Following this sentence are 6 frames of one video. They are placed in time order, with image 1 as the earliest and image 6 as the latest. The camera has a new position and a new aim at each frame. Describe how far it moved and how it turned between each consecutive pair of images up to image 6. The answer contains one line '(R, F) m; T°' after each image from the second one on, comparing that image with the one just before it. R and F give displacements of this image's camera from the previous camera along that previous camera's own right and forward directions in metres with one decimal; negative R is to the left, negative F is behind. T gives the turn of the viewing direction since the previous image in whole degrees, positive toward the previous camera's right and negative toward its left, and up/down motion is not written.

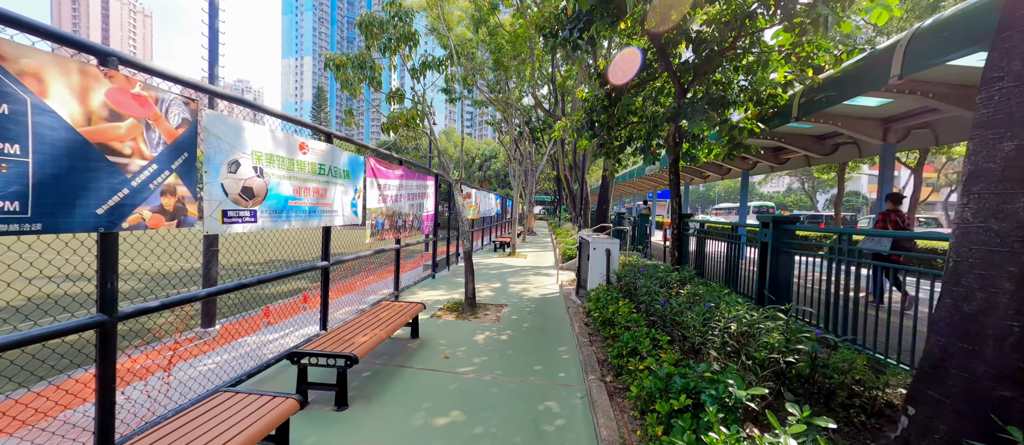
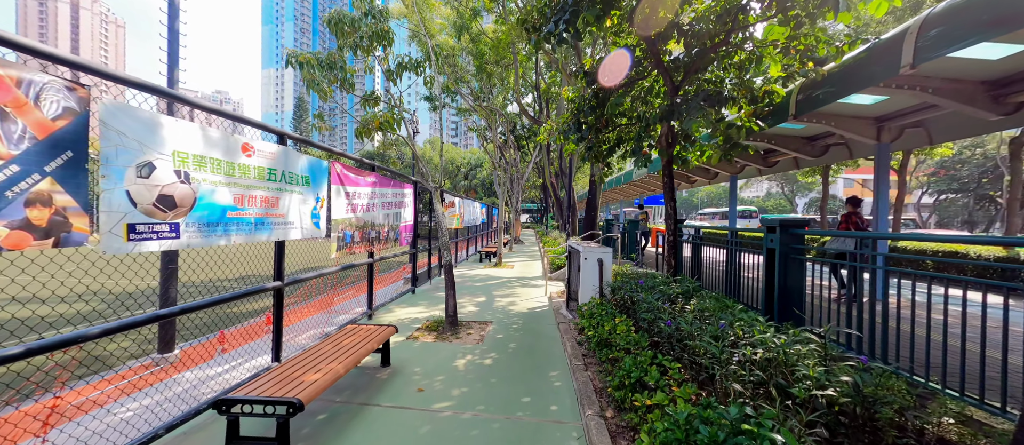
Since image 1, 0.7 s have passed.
(0.0, +0.4) m; +2°
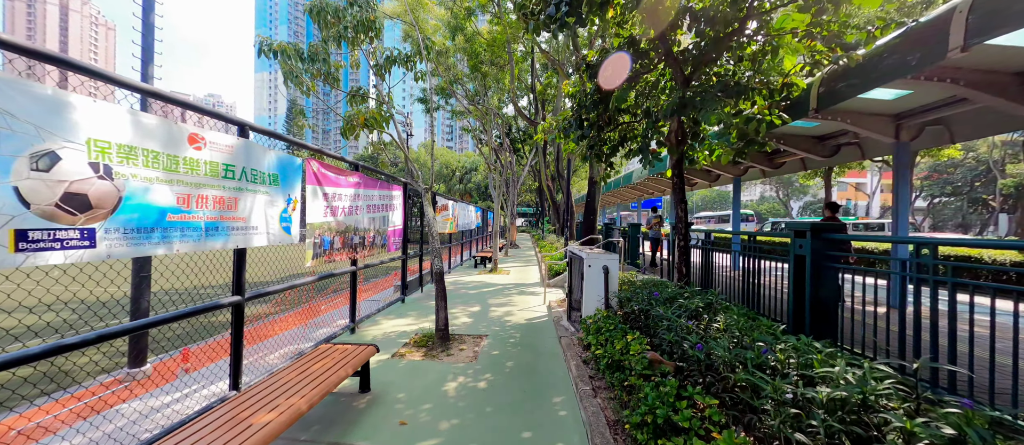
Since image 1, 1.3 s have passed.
(0.0, +0.4) m; +1°
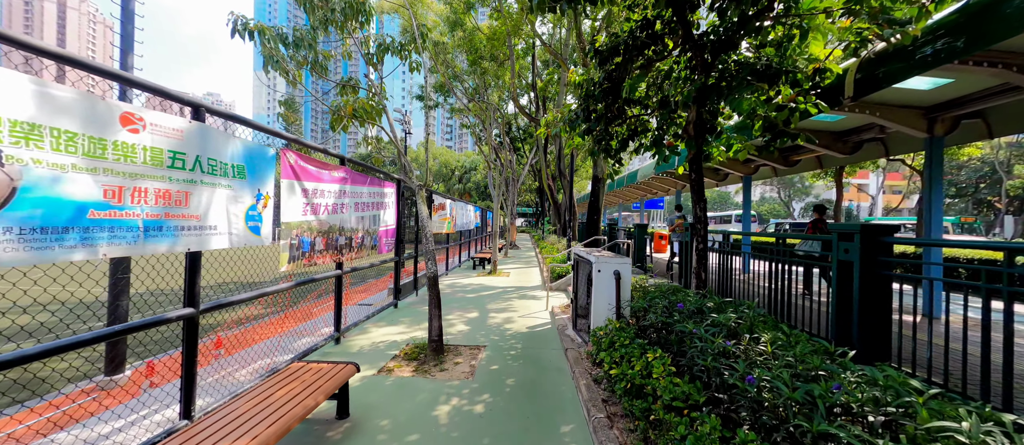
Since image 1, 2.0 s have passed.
(0.0, +0.4) m; 0°
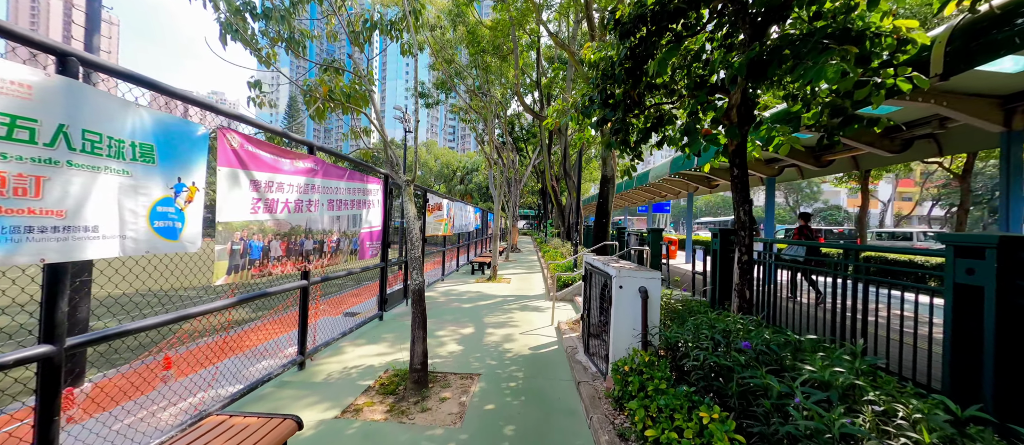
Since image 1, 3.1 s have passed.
(0.0, +0.6) m; 0°
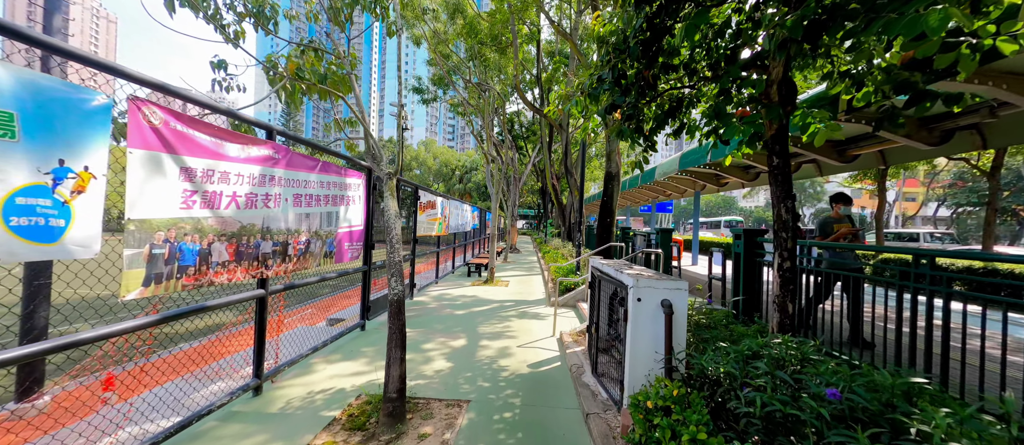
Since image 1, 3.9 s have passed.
(0.0, +0.5) m; 0°
